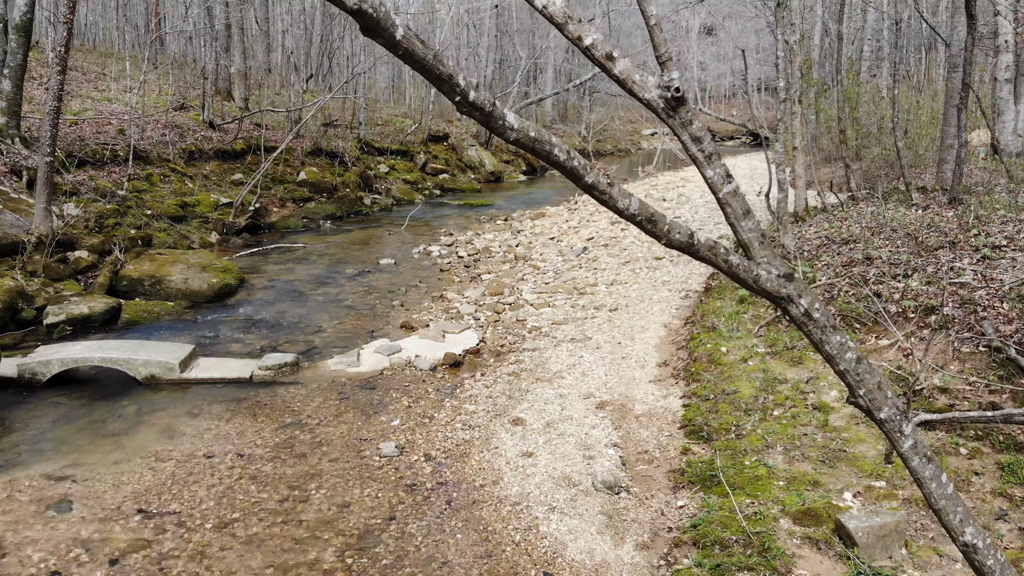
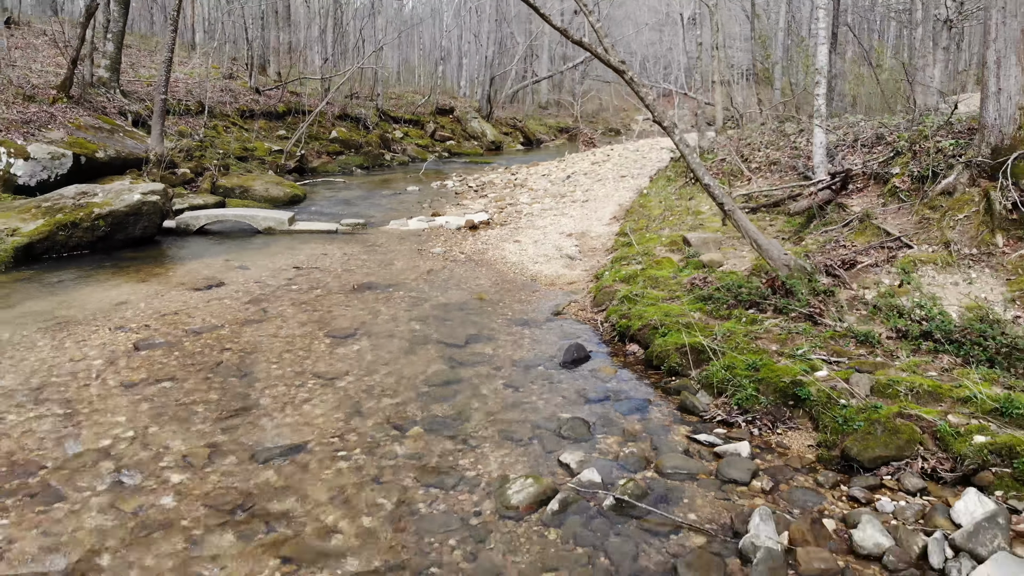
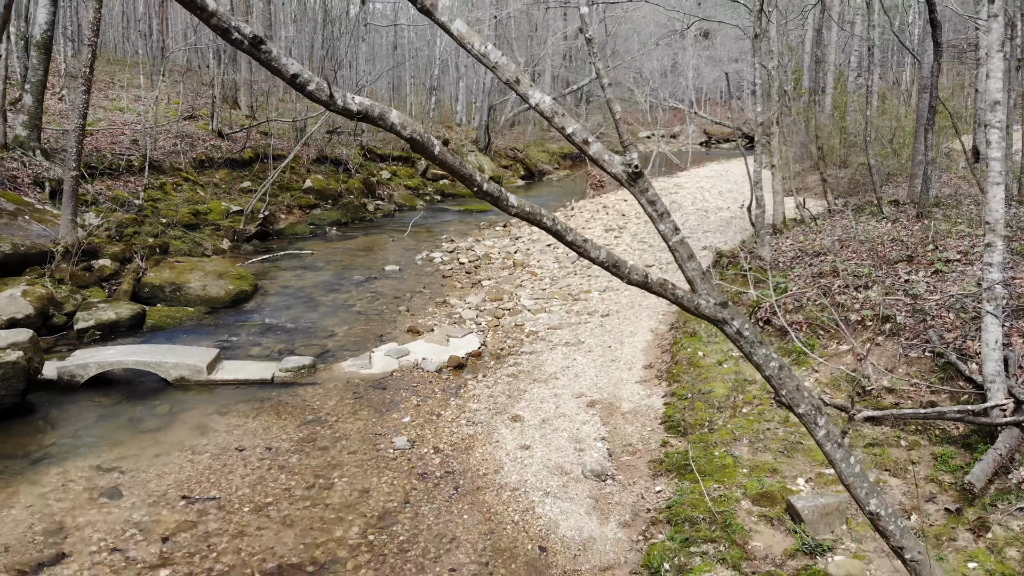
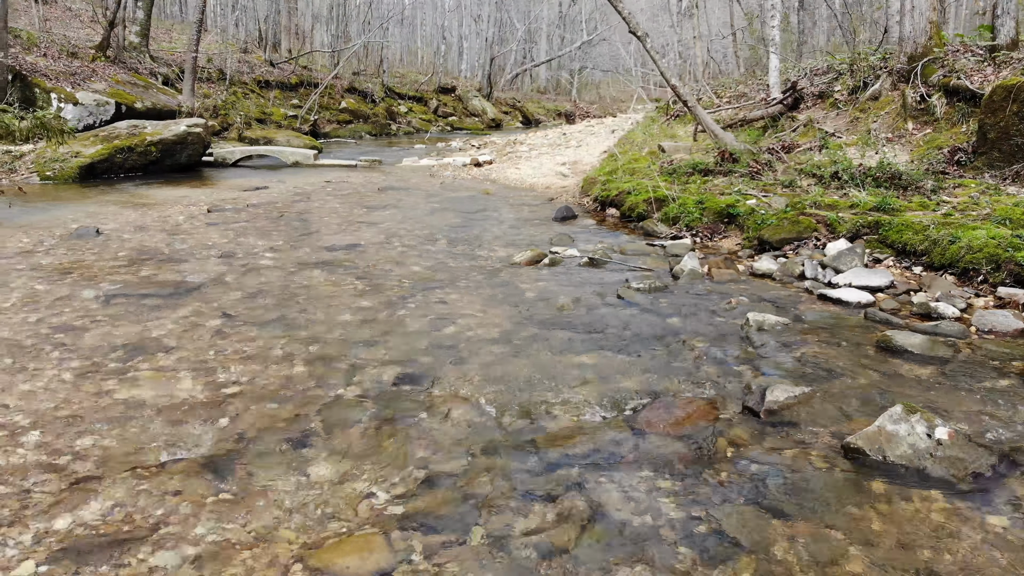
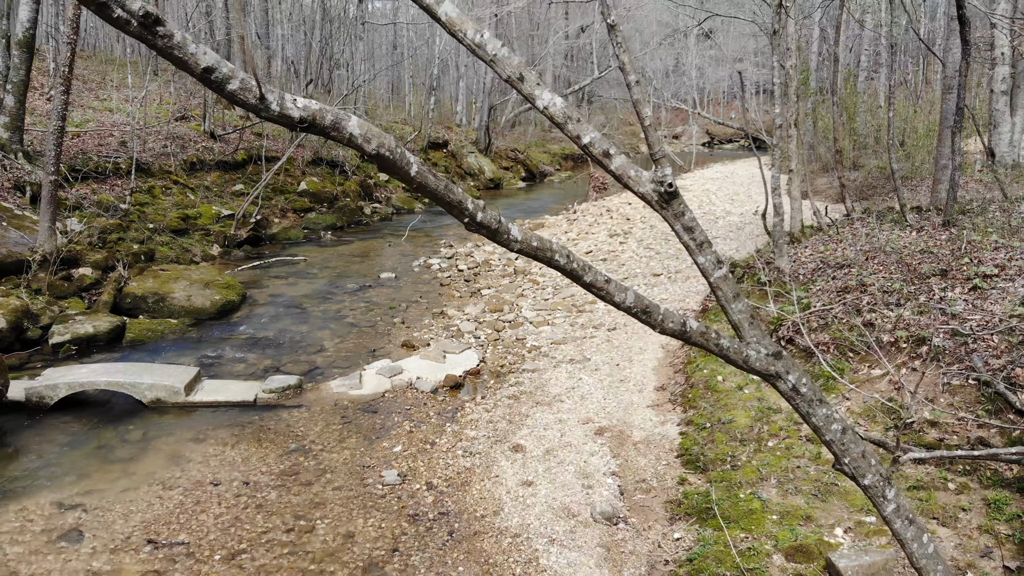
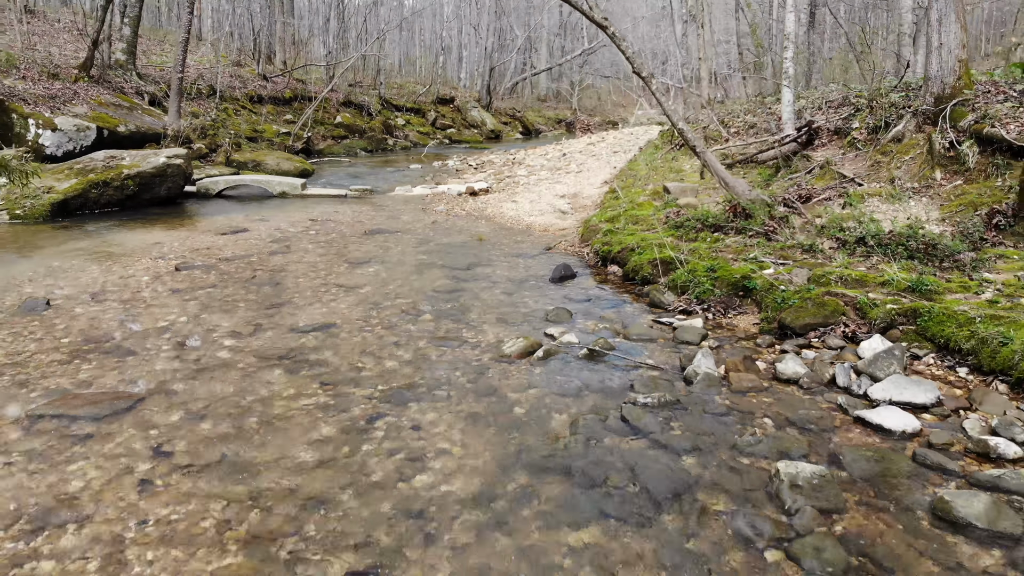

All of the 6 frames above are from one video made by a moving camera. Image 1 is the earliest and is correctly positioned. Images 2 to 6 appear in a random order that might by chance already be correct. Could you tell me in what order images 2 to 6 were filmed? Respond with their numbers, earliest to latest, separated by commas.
5, 3, 2, 6, 4
